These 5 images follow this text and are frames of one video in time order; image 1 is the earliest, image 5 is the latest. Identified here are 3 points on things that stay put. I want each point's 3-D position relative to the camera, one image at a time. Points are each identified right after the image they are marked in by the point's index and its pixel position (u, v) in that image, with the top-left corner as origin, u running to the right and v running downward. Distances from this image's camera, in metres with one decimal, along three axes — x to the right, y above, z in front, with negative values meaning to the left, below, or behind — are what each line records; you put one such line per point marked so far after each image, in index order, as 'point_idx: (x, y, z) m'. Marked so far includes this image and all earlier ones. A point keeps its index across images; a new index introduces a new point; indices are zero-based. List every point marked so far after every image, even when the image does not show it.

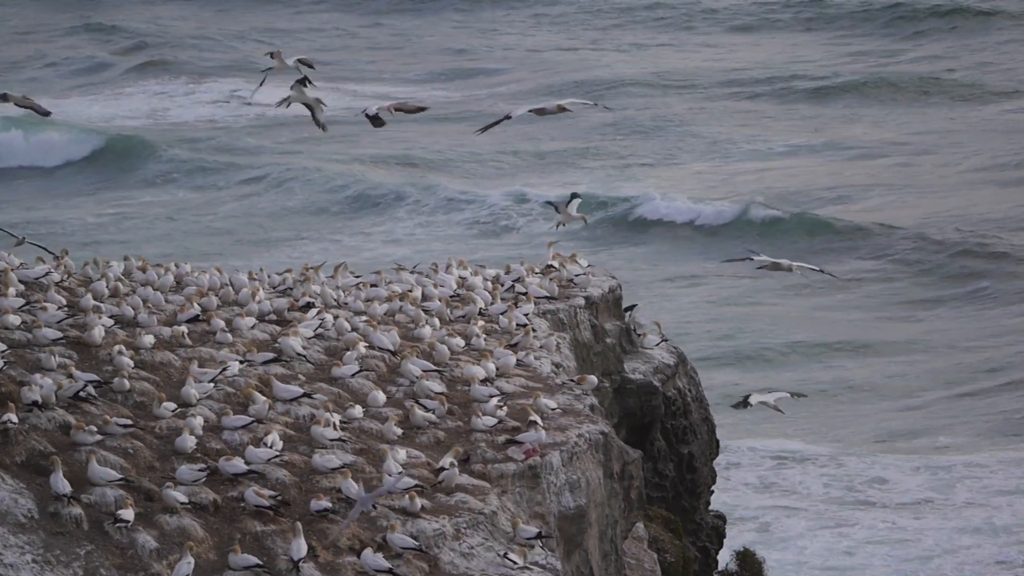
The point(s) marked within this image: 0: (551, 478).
0: (+0.5, -2.3, +15.5) m
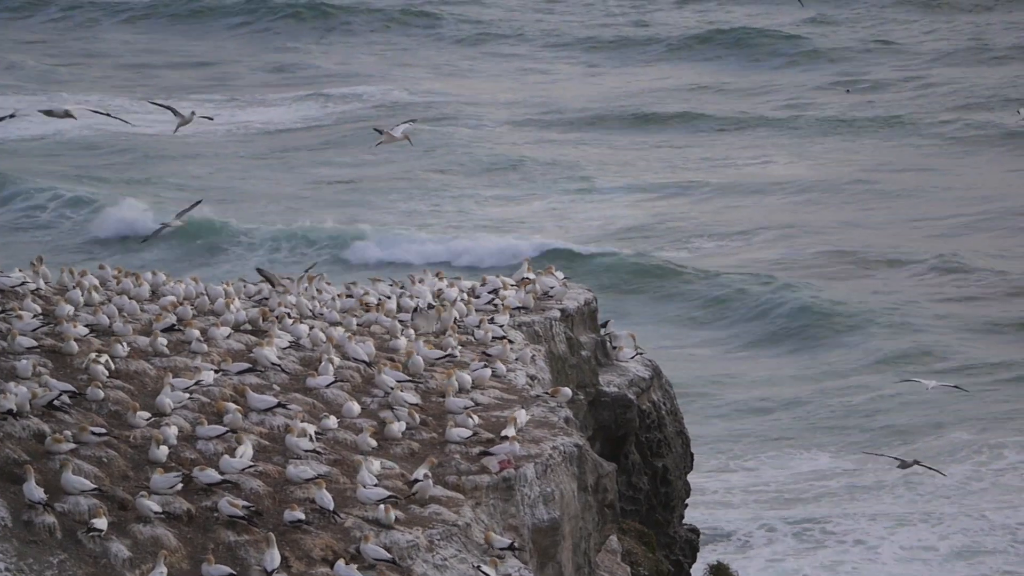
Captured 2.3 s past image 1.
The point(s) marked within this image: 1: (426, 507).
0: (+0.2, -2.5, +15.5) m
1: (-1.0, -2.5, +14.7) m
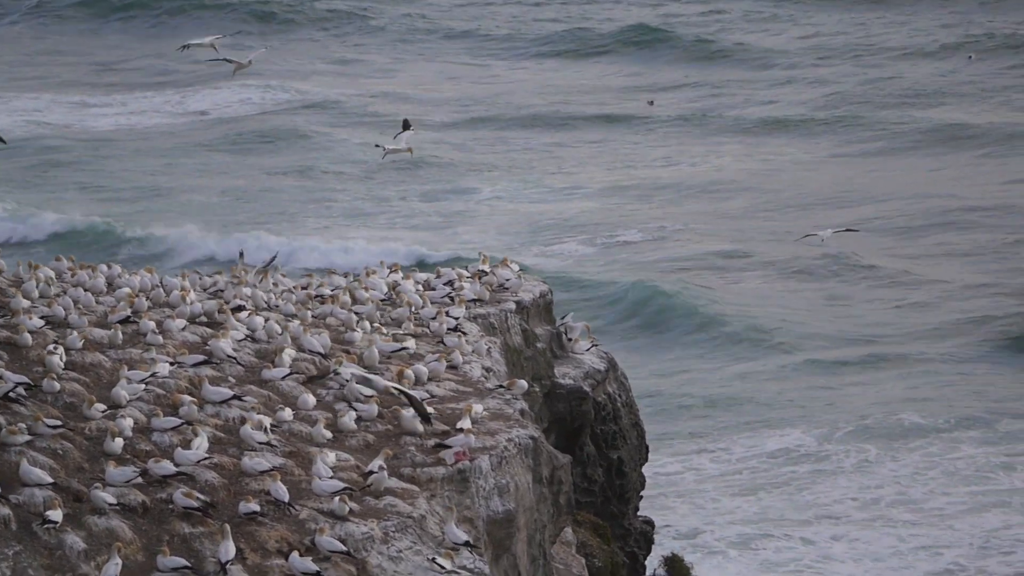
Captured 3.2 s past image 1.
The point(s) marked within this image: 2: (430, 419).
0: (-0.4, -2.4, +15.5) m
1: (-1.5, -2.4, +14.7) m
2: (-1.0, -1.7, +16.2) m
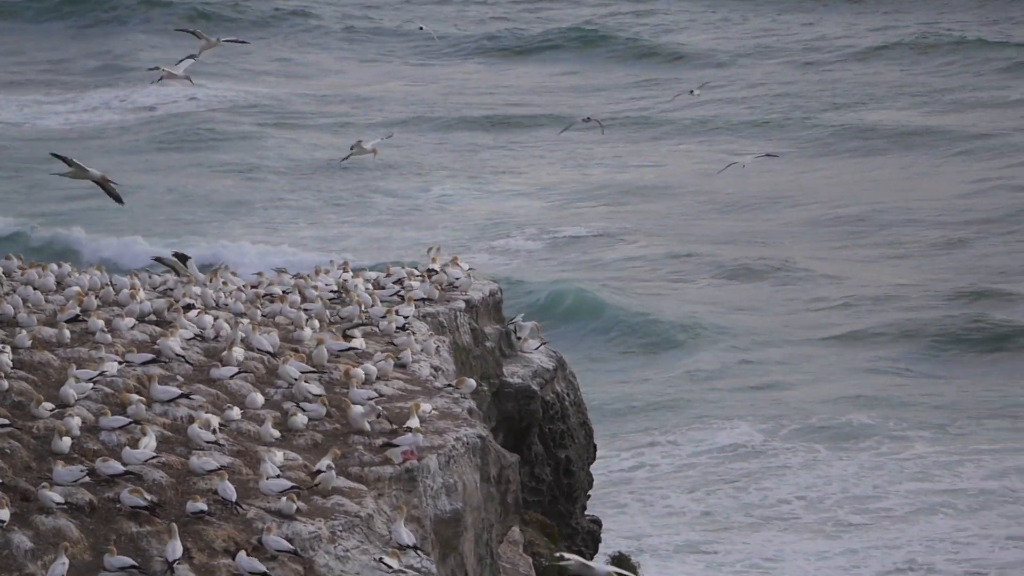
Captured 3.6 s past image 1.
0: (-1.0, -2.4, +15.5) m
1: (-2.2, -2.4, +14.7) m
2: (-1.7, -1.6, +16.2) m
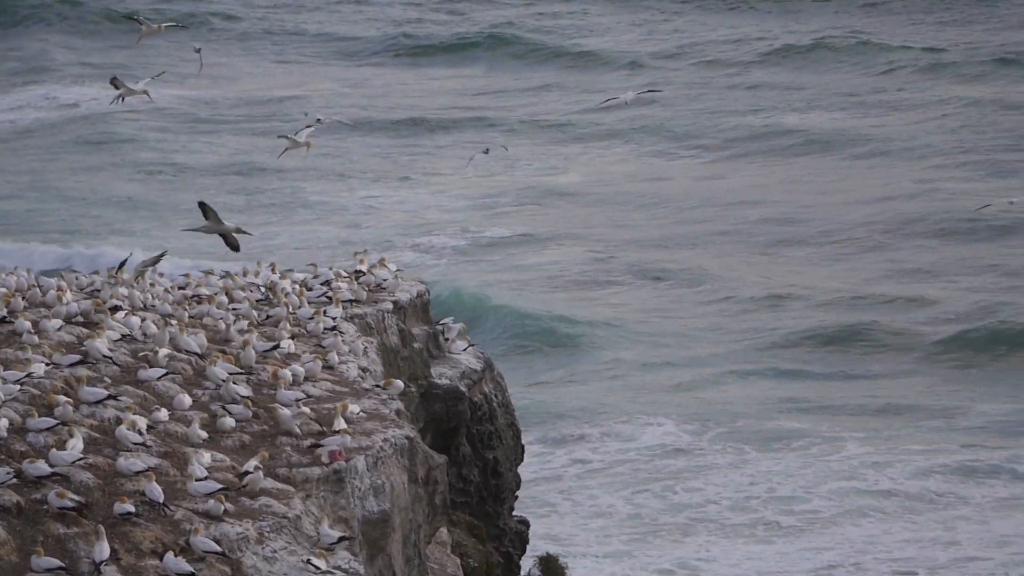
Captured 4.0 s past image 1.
0: (-1.9, -2.4, +15.6) m
1: (-3.1, -2.4, +14.8) m
2: (-2.6, -1.7, +16.3) m
